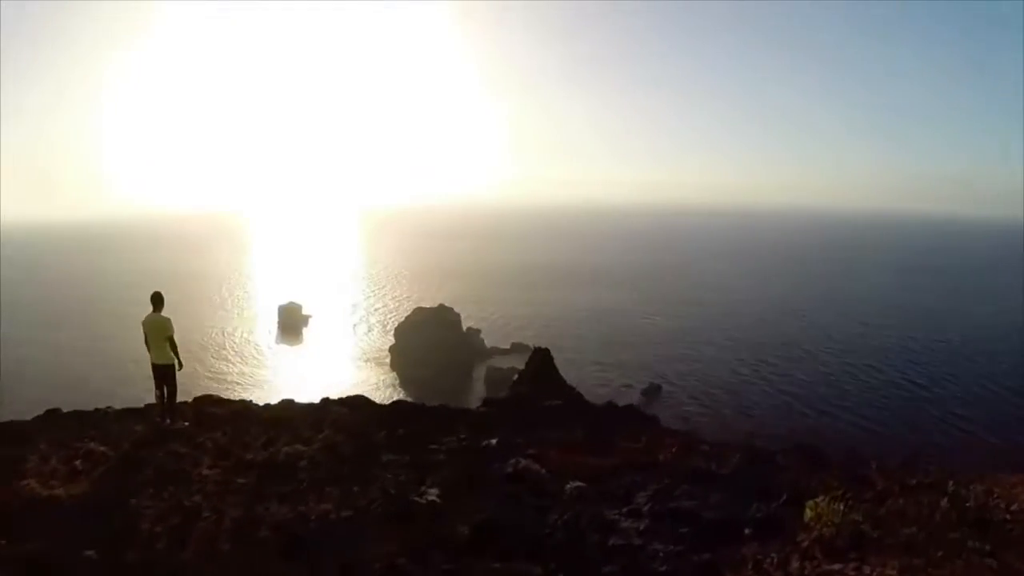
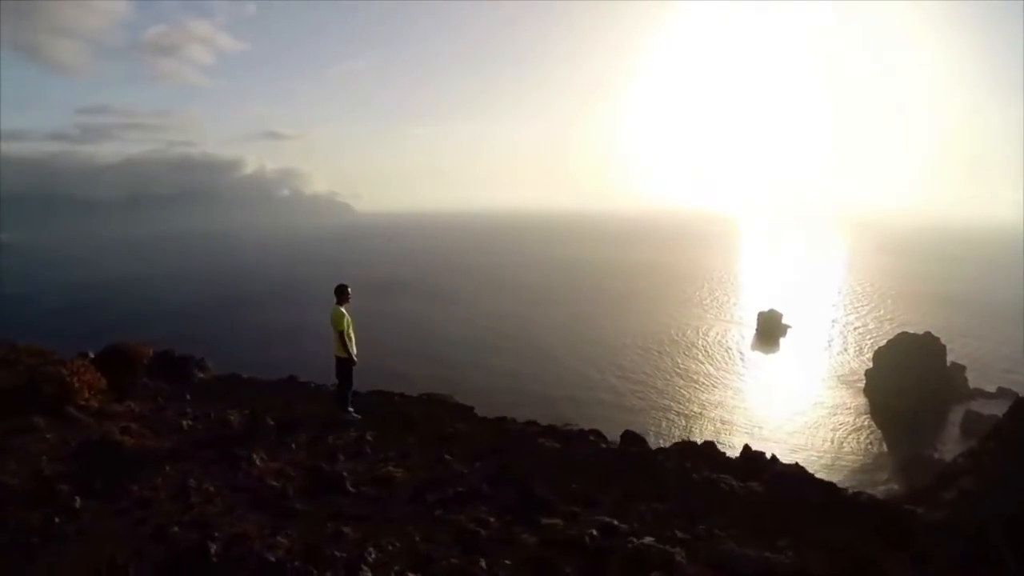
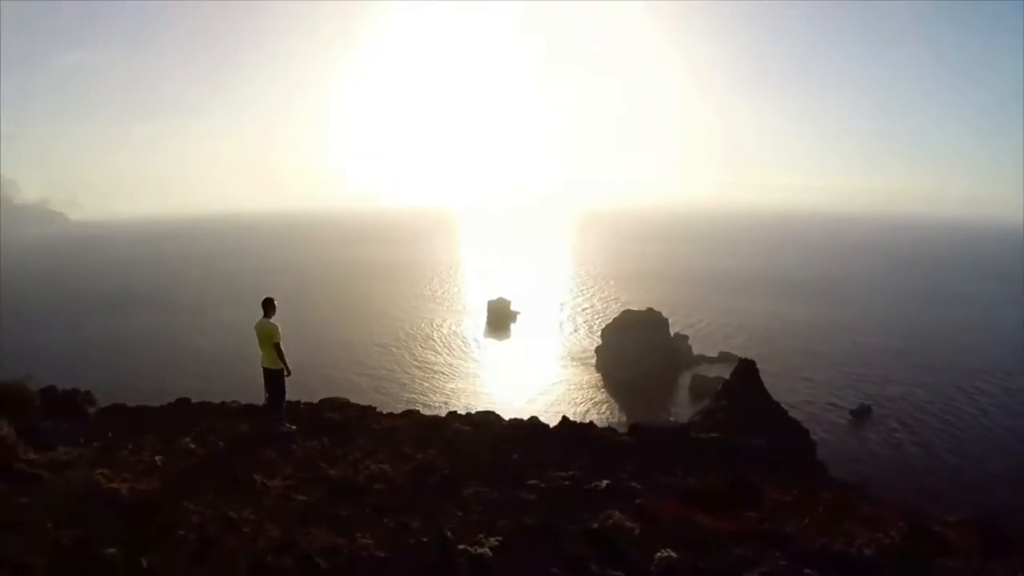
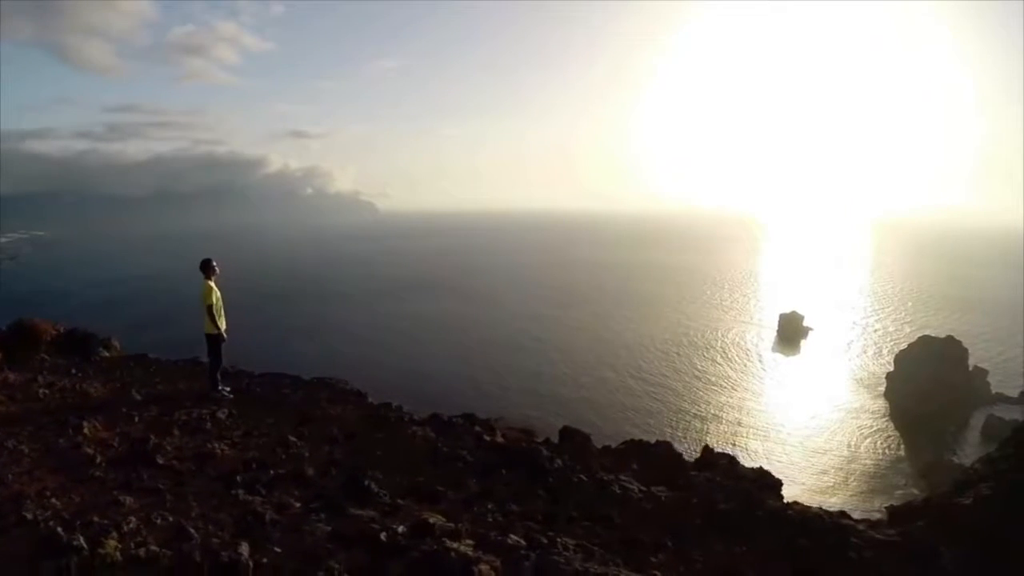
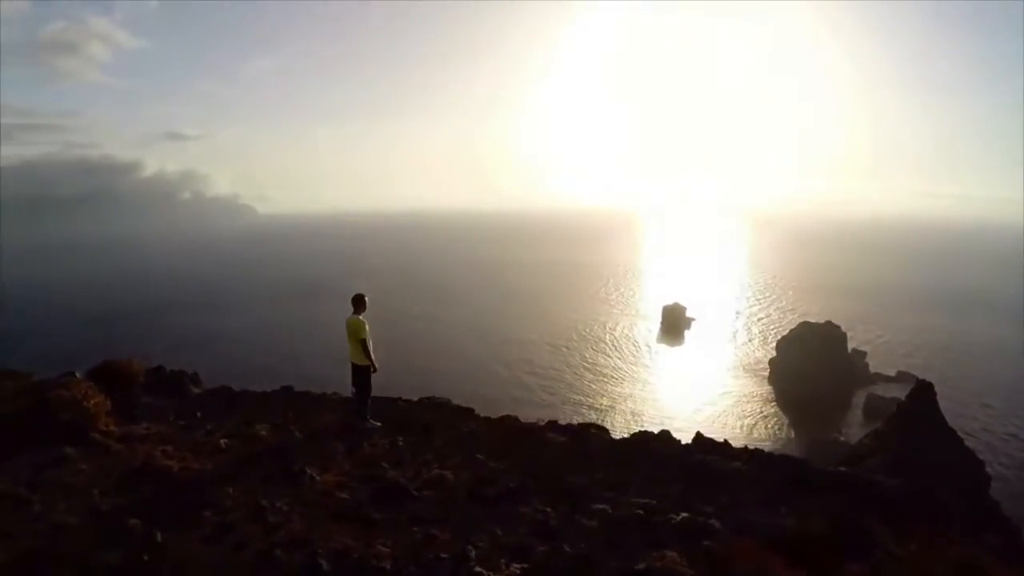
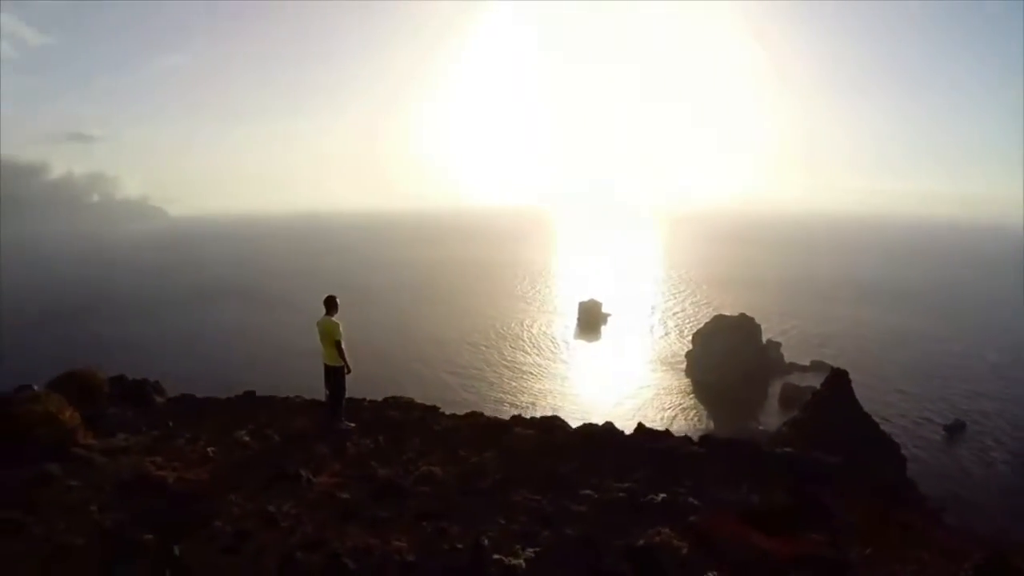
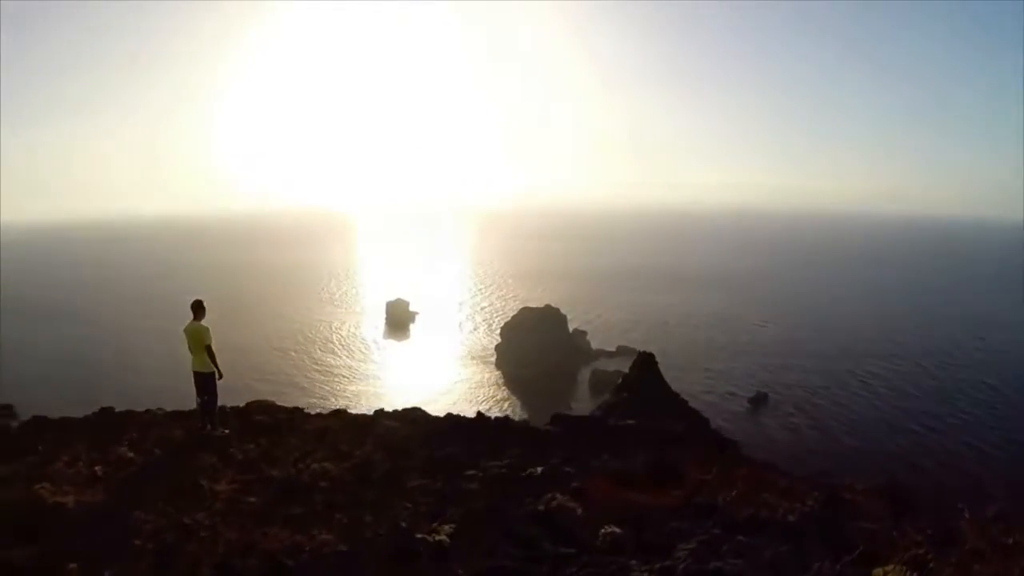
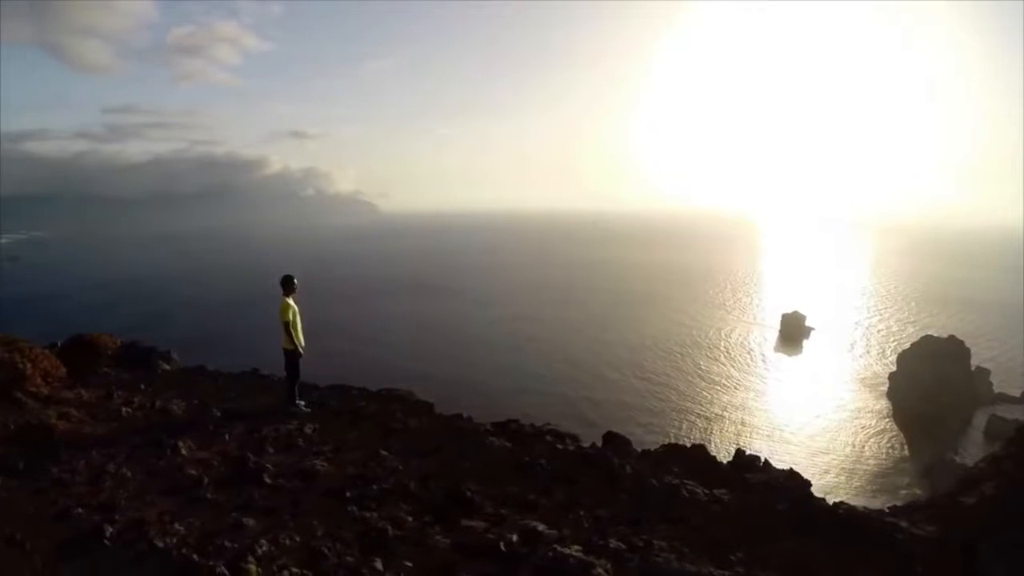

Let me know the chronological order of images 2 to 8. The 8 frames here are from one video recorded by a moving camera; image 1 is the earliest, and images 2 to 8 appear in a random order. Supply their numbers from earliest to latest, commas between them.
7, 3, 6, 5, 2, 8, 4
